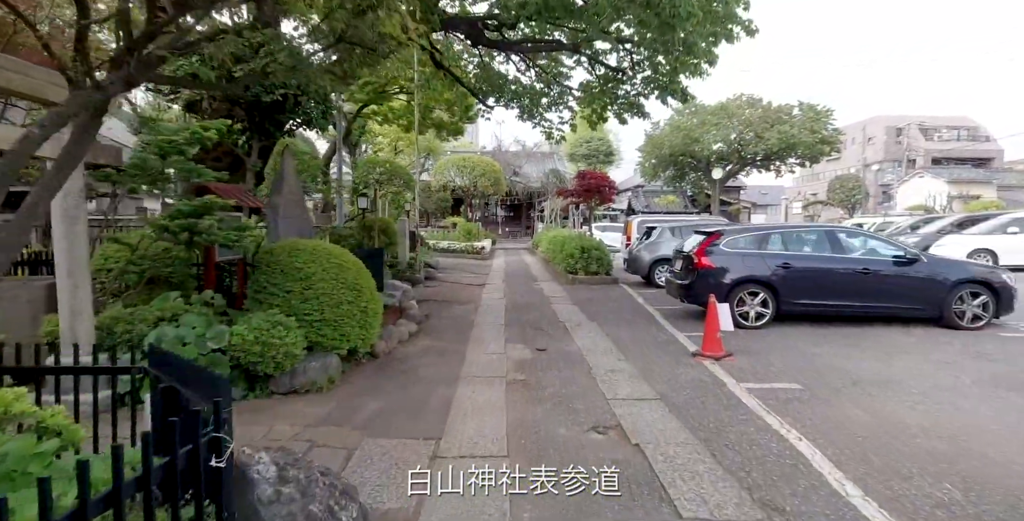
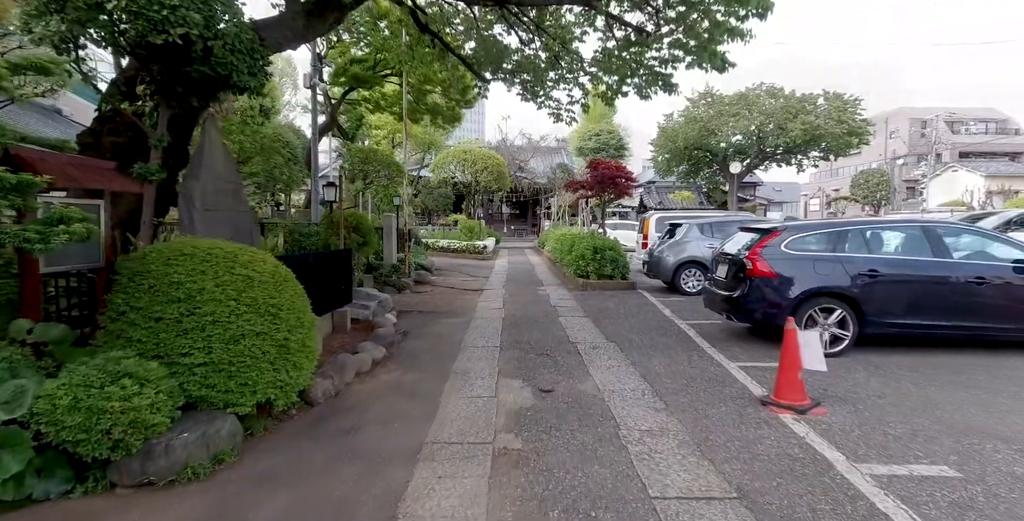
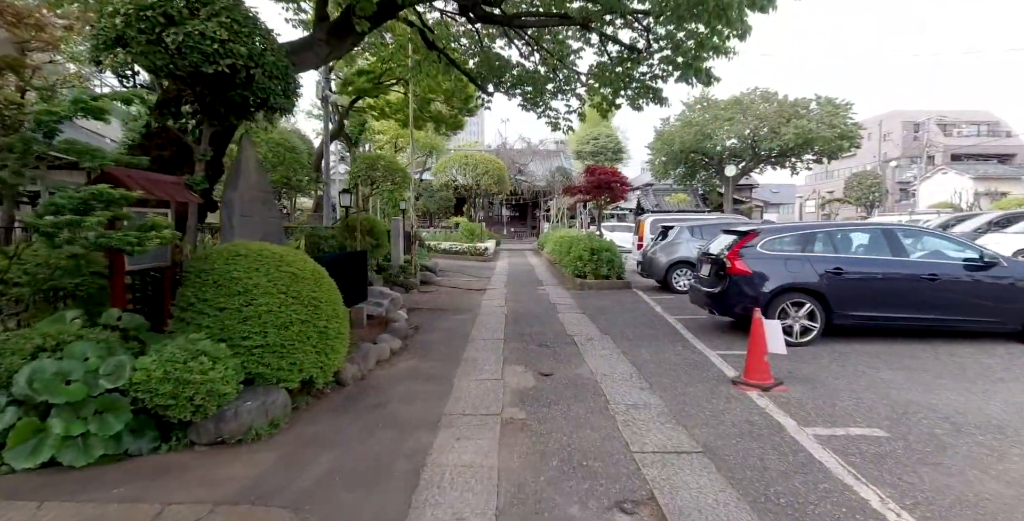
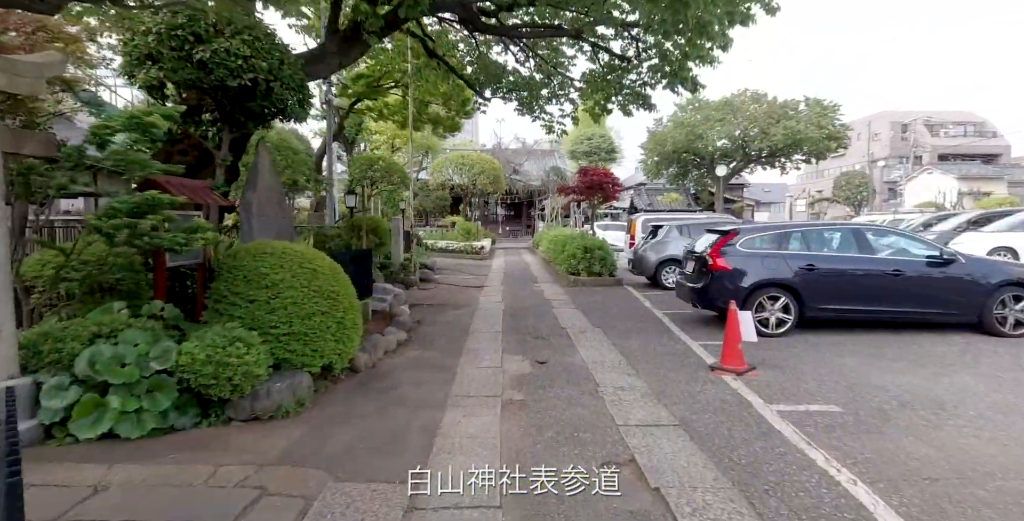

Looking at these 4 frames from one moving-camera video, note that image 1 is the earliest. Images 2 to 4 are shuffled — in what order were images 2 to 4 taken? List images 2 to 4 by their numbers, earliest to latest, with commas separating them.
4, 3, 2
